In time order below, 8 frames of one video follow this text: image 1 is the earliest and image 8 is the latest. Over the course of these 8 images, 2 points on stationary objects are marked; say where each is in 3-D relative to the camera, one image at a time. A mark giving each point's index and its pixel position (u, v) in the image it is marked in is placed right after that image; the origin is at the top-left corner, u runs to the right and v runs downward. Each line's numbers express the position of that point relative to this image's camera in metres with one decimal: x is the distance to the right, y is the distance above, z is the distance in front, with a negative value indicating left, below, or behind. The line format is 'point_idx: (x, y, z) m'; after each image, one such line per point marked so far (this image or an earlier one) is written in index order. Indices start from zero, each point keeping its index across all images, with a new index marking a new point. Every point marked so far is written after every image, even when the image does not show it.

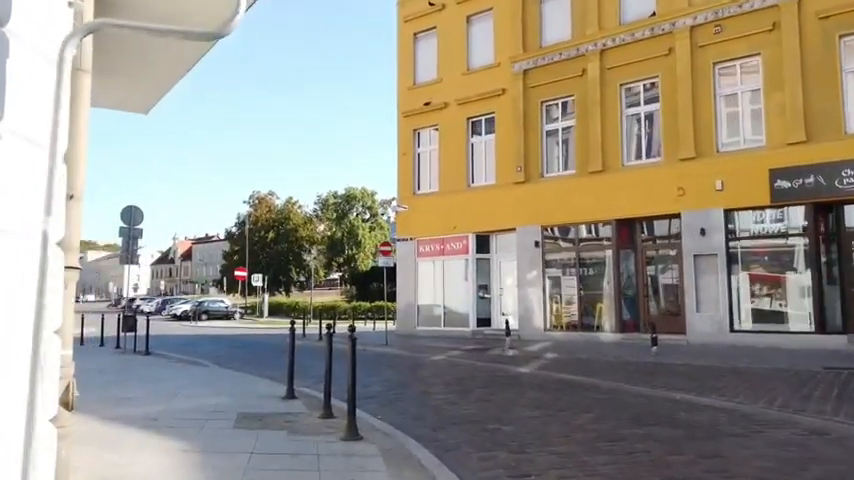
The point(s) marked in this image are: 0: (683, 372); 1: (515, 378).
0: (+5.3, -2.8, +13.0) m
1: (+1.8, -2.8, +12.5) m
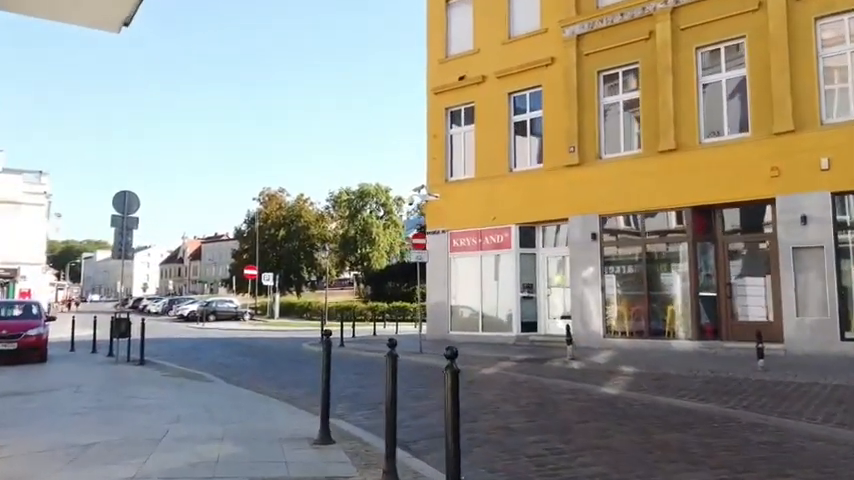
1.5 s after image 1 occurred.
0: (+6.4, -2.5, +9.9) m
1: (+2.8, -2.5, +9.6) m
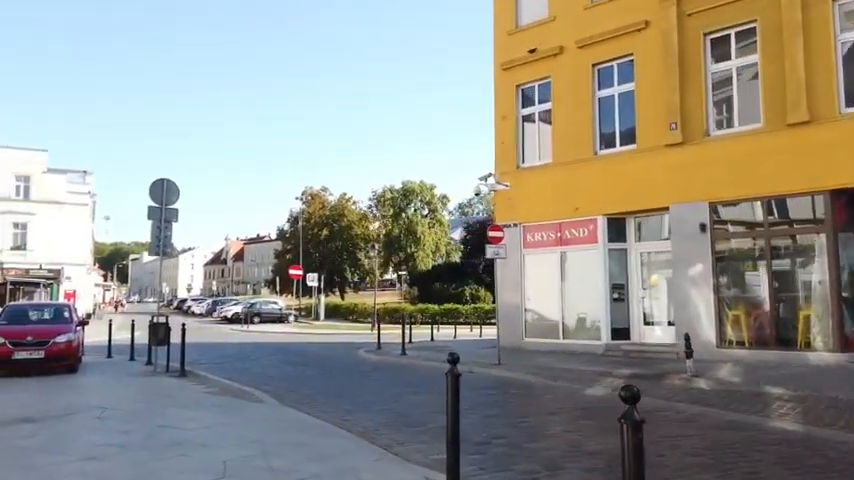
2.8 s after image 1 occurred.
0: (+7.9, -2.3, +7.0) m
1: (+4.3, -2.3, +6.8) m
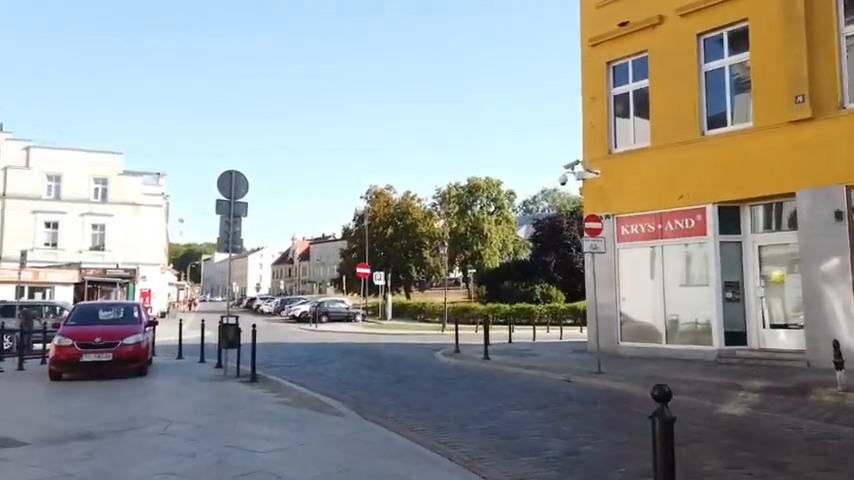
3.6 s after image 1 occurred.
0: (+9.0, -2.1, +4.7) m
1: (+5.4, -2.1, +4.9) m
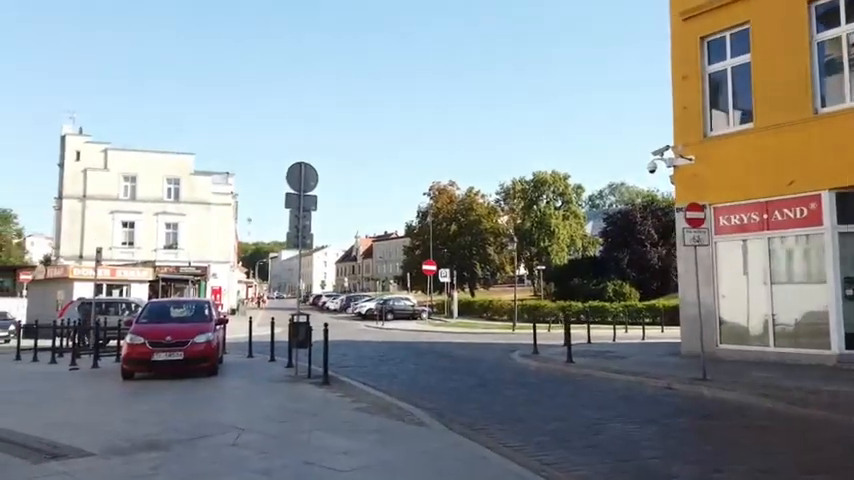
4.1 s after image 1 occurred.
0: (+9.7, -1.9, +2.8) m
1: (+6.2, -2.0, +3.4) m
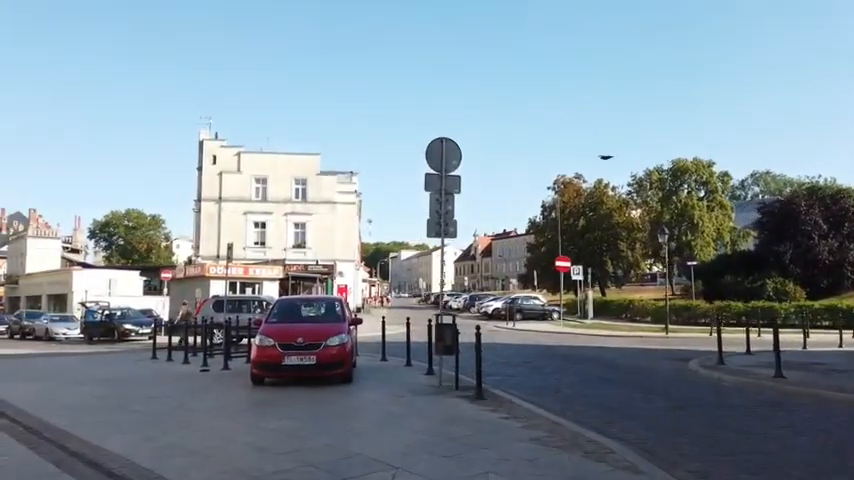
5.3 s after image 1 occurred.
0: (+10.6, -1.5, -1.3) m
1: (+7.2, -1.7, -0.1) m
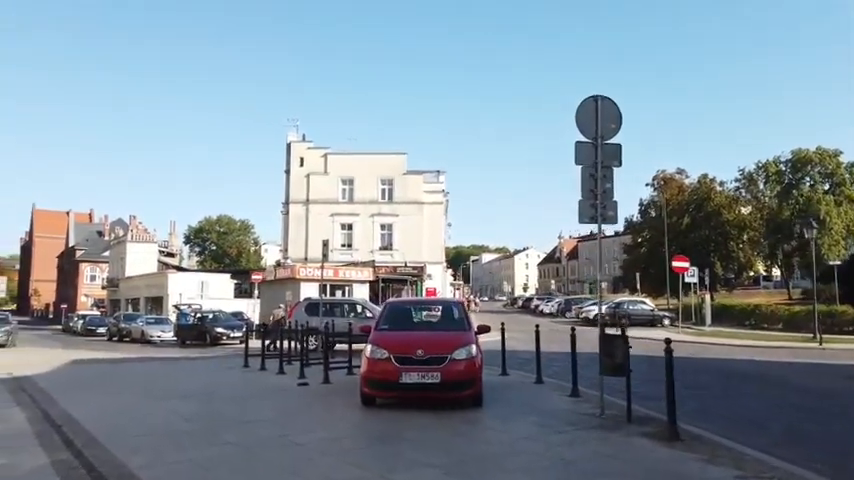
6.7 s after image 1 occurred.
0: (+11.1, -1.1, -5.2) m
1: (+8.0, -1.3, -3.5) m
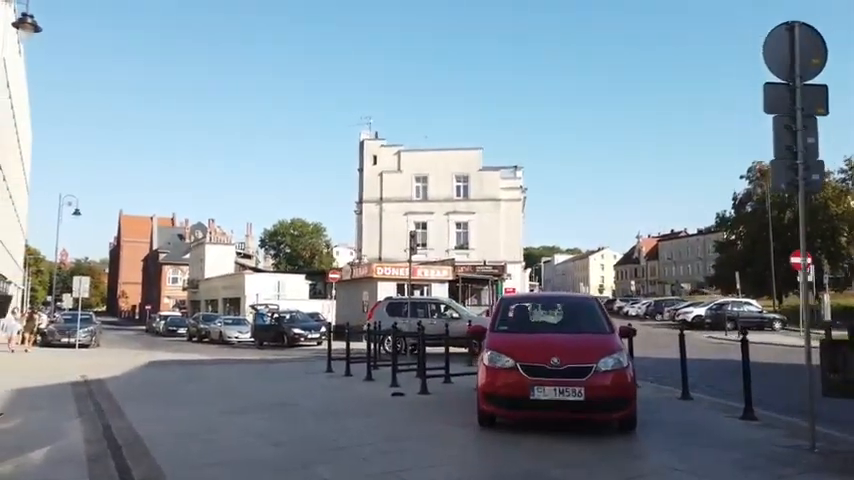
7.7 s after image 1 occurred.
0: (+11.1, -0.7, -8.4) m
1: (+8.1, -0.9, -6.4) m
